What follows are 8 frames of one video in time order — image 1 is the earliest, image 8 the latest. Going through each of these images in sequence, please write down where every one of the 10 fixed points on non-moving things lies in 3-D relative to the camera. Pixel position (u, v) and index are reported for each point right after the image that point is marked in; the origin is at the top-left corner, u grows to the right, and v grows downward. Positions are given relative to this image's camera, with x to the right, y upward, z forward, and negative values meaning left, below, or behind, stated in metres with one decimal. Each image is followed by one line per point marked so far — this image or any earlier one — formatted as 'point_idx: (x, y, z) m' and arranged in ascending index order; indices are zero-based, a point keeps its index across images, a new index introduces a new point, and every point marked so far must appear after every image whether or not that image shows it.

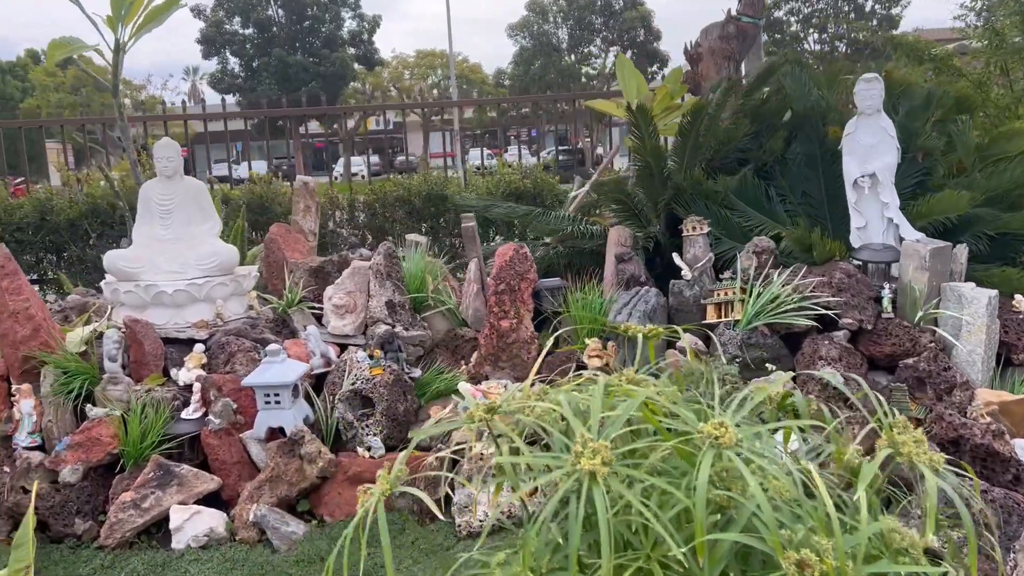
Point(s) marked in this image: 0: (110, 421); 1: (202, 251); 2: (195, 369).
0: (-1.9, -0.6, +3.9) m
1: (-1.6, +0.2, +4.5) m
2: (-1.6, -0.4, +4.2) m
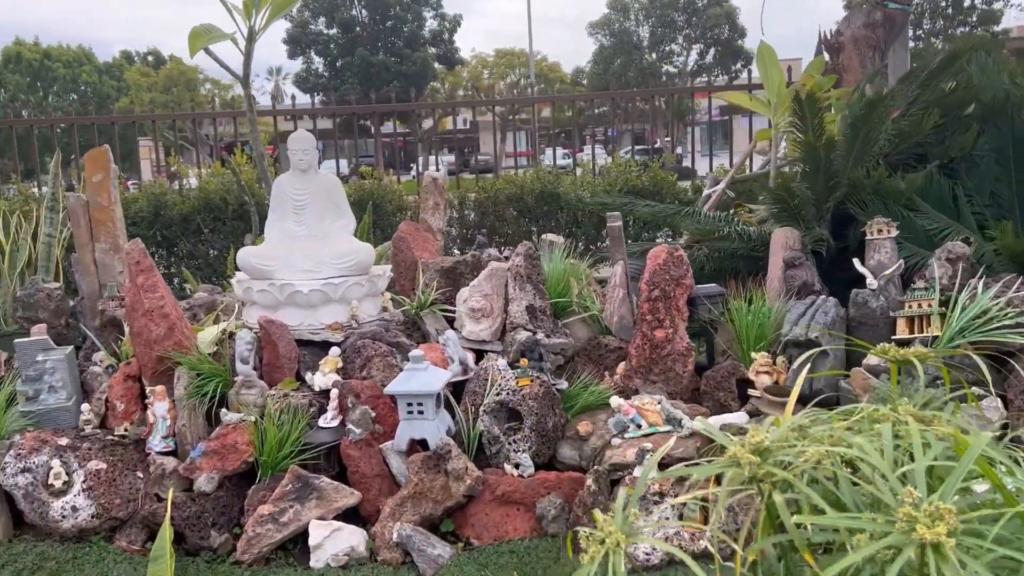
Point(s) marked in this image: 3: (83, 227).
0: (-1.2, -0.6, +3.7) m
1: (-0.9, +0.2, +4.3) m
2: (-0.8, -0.4, +4.0) m
3: (-2.4, +0.3, +4.7) m
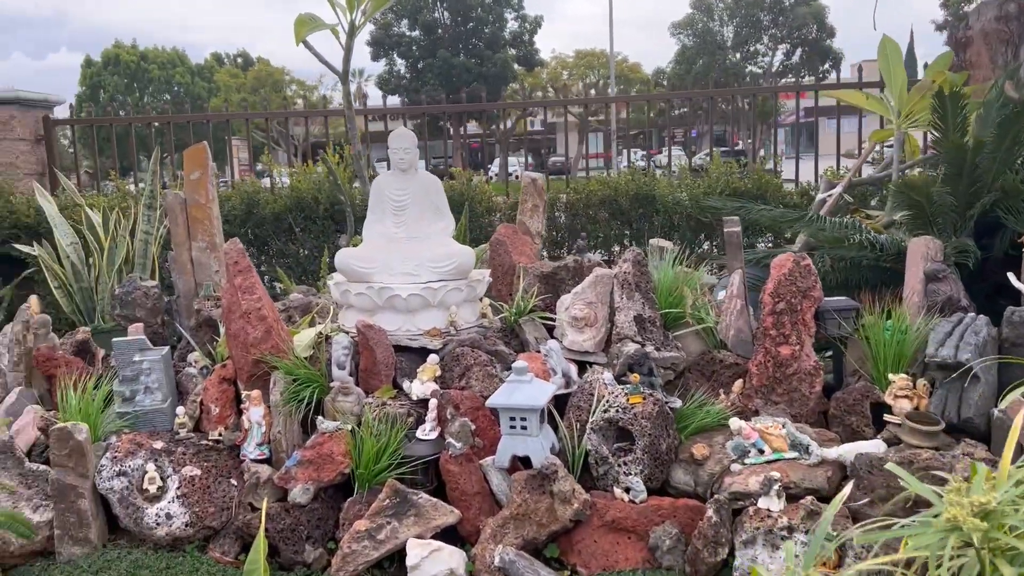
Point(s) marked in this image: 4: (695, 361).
0: (-0.7, -0.6, +3.5) m
1: (-0.4, +0.2, +4.1) m
2: (-0.4, -0.4, +3.8) m
3: (-1.8, +0.3, +4.7) m
4: (+0.9, -0.3, +4.0) m
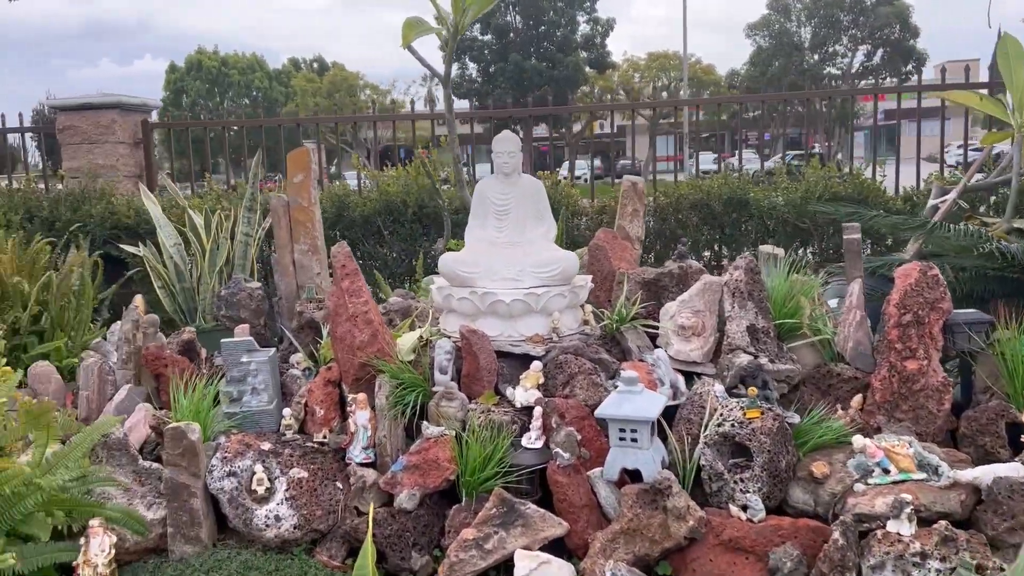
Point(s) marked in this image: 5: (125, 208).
0: (-0.3, -0.6, +3.5) m
1: (+0.1, +0.1, +4.0) m
2: (+0.1, -0.4, +3.7) m
3: (-1.3, +0.3, +4.7) m
4: (+1.3, -0.4, +3.8) m
5: (-3.5, +0.7, +7.7) m
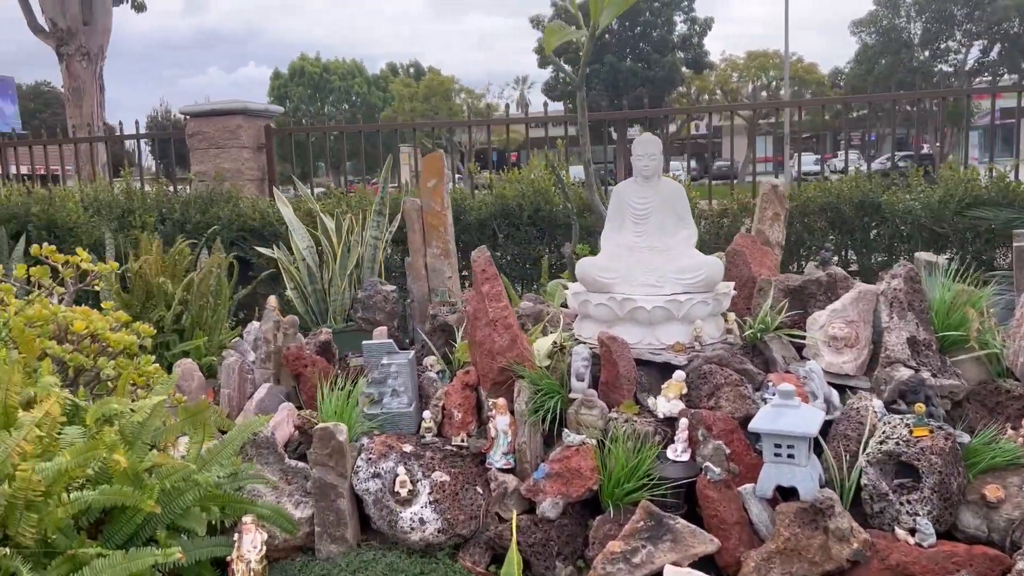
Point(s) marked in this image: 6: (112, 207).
0: (+0.3, -0.7, +3.4) m
1: (+0.8, +0.1, +3.9) m
2: (+0.7, -0.5, +3.6) m
3: (-0.5, +0.3, +4.8) m
4: (+1.9, -0.4, +3.6) m
5: (-2.5, +0.7, +8.0) m
6: (-3.9, +0.8, +8.3) m
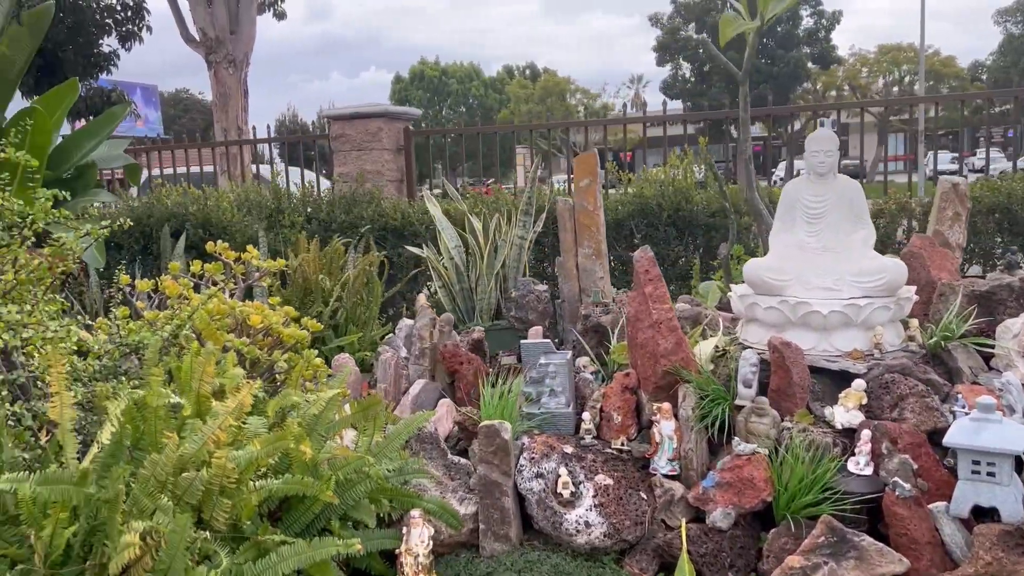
0: (+1.0, -0.7, +3.3) m
1: (+1.5, +0.1, +3.7) m
2: (+1.4, -0.5, +3.4) m
3: (+0.3, +0.3, +4.7) m
4: (+2.6, -0.5, +3.2) m
5: (-1.2, +0.7, +8.2) m
6: (-2.6, +0.8, +8.7) m
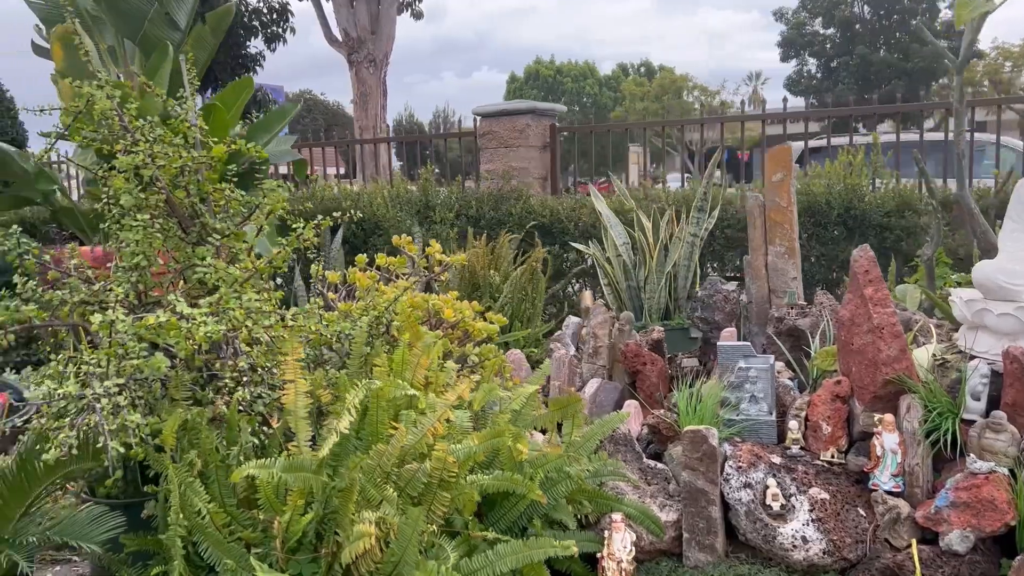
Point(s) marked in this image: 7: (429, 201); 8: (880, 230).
0: (+1.8, -0.7, +3.0) m
1: (+2.4, +0.1, +3.3) m
2: (+2.2, -0.5, +3.1) m
3: (+1.3, +0.3, +4.5) m
4: (+3.4, -0.5, +2.7) m
5: (+0.3, +0.8, +8.1) m
6: (-1.0, +0.9, +8.8) m
7: (-0.9, +0.9, +8.7) m
8: (+3.0, +0.5, +6.8) m
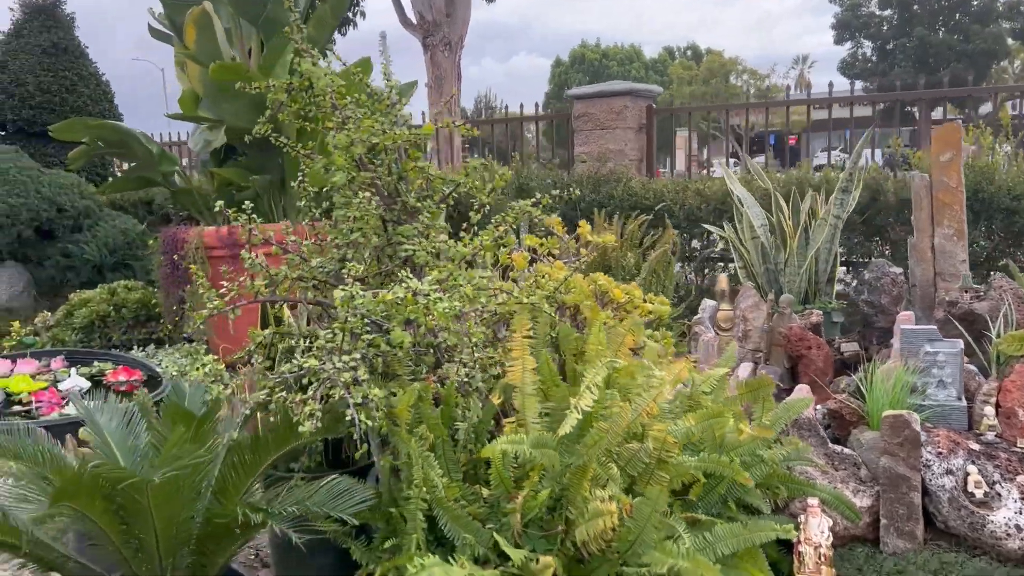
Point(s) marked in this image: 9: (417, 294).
0: (+2.5, -0.6, +2.9) m
1: (+3.1, +0.1, +3.2) m
2: (+2.9, -0.5, +2.9) m
3: (+2.1, +0.4, +4.4) m
4: (+4.1, -0.5, +2.5) m
5: (+1.3, +0.9, +8.0) m
6: (0.0, +1.1, +8.8) m
7: (+0.2, +1.1, +8.7) m
8: (+3.9, +0.6, +6.6) m
9: (-0.3, 0.0, +2.7) m
